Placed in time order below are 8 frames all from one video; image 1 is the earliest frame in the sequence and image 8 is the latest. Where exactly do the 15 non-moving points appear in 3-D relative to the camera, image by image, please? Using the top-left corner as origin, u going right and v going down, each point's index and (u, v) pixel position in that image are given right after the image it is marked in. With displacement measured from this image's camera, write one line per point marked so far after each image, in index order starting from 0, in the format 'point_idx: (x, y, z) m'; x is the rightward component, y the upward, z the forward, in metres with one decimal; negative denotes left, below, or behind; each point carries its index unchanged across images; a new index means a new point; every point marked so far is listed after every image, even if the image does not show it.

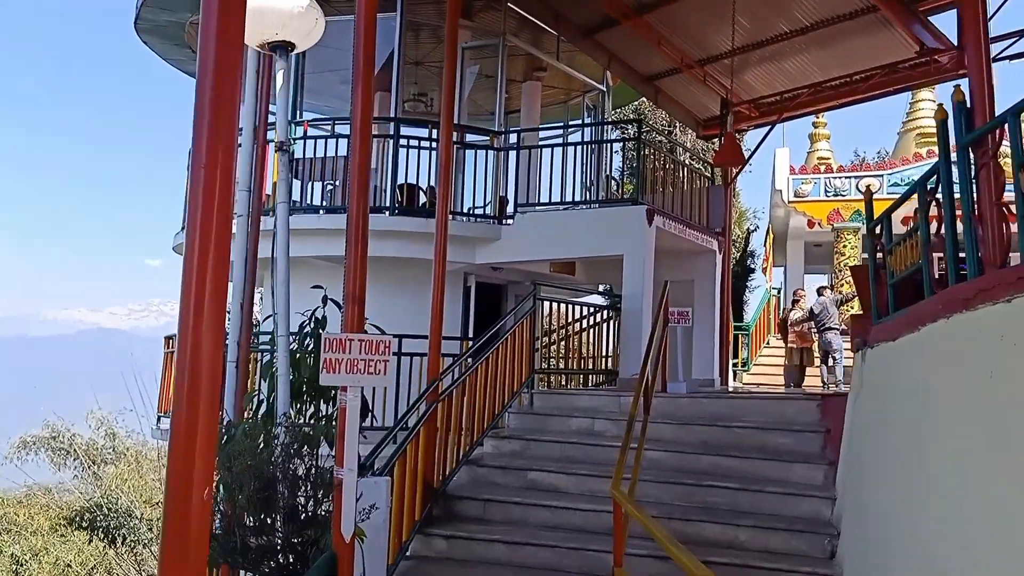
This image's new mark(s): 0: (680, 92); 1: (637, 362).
0: (+2.4, +2.8, +11.7) m
1: (+1.4, -0.8, +9.3) m
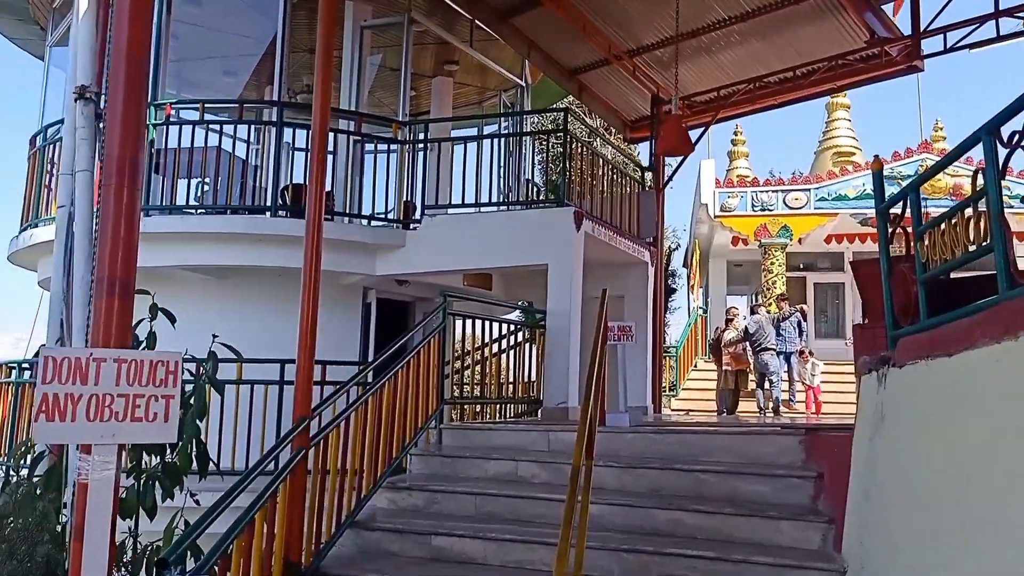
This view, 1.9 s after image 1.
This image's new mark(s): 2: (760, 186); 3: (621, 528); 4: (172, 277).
0: (+1.2, +2.6, +10.6) m
1: (+0.5, -1.0, +8.0) m
2: (+4.5, +1.8, +14.9) m
3: (+0.6, -1.3, +4.3) m
4: (-3.7, +0.1, +9.3) m
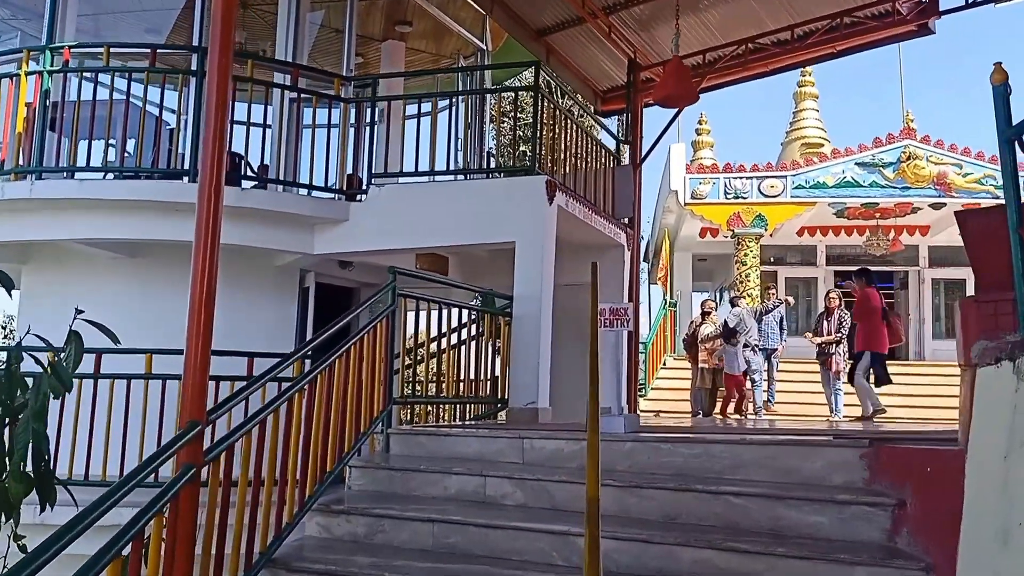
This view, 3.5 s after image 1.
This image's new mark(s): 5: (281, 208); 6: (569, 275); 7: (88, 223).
0: (+0.7, +2.7, +9.5) m
1: (+0.2, -0.8, +6.9) m
2: (+3.7, +2.0, +14.1) m
3: (+0.5, -1.1, +3.2) m
4: (-4.1, +0.3, +7.9) m
5: (-2.0, +0.7, +7.2) m
6: (+0.6, +0.1, +8.6) m
7: (-3.6, +0.5, +7.1) m
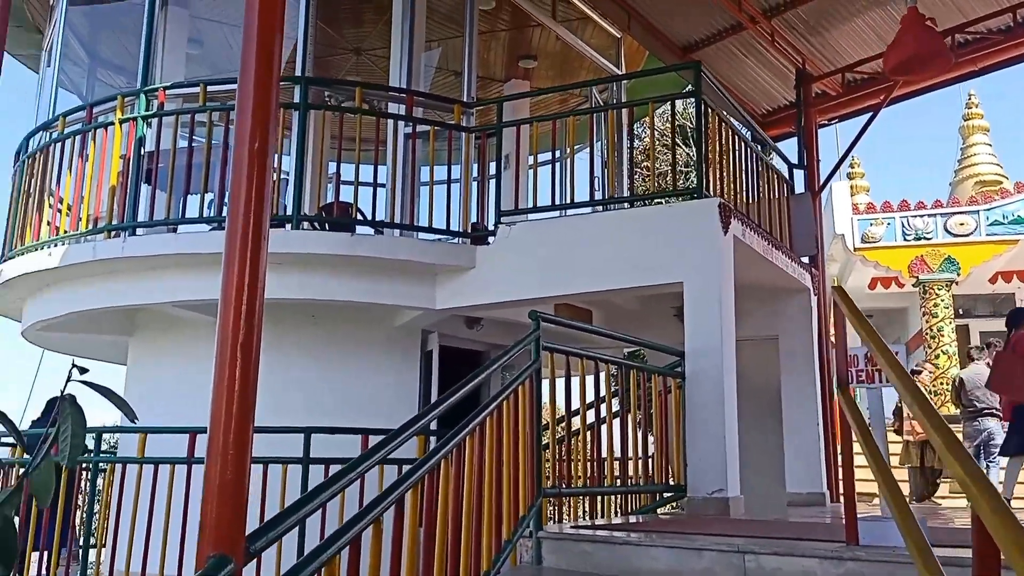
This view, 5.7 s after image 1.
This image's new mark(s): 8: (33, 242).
0: (+2.2, +2.2, +8.1) m
1: (+1.3, -1.2, +5.3) m
2: (+5.8, +1.1, +12.1) m
3: (+1.1, -1.1, +1.6) m
4: (-2.8, -0.3, +7.0) m
5: (-0.8, +0.2, +6.0) m
6: (+1.9, -0.3, +7.0) m
7: (-2.4, 0.0, +6.2) m
8: (-3.7, +0.4, +6.4) m
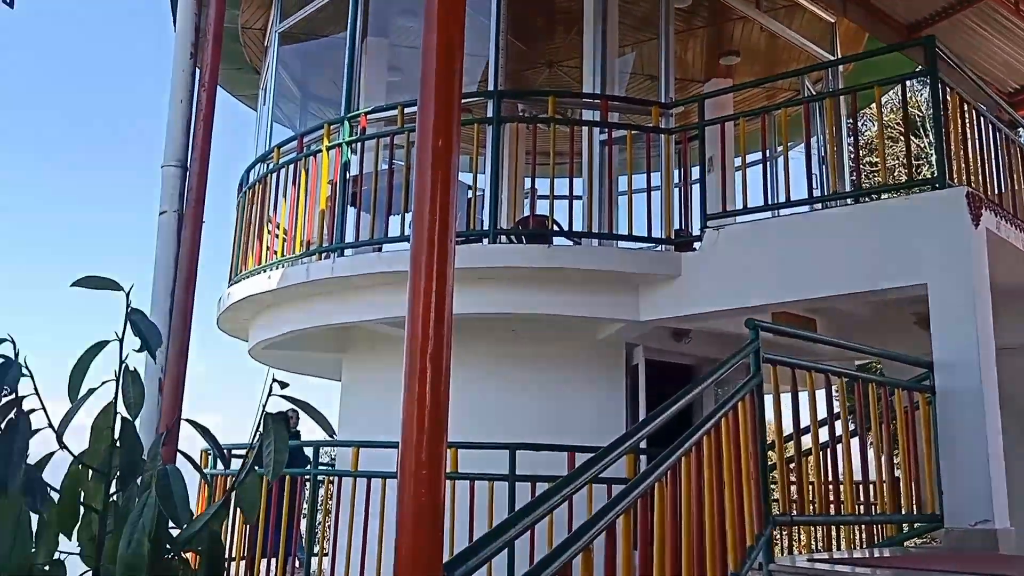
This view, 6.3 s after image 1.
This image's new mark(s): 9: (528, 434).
0: (+3.9, +2.1, +7.1) m
1: (+2.5, -1.1, +4.4) m
2: (+8.4, +1.1, +10.1) m
3: (+1.4, -1.0, +1.0) m
4: (-1.0, -0.4, +7.1) m
5: (+0.6, +0.1, +5.7) m
6: (+3.5, -0.4, +6.0) m
7: (-0.9, -0.1, +6.2) m
8: (-2.1, +0.2, +6.8) m
9: (+0.1, -1.1, +6.2) m
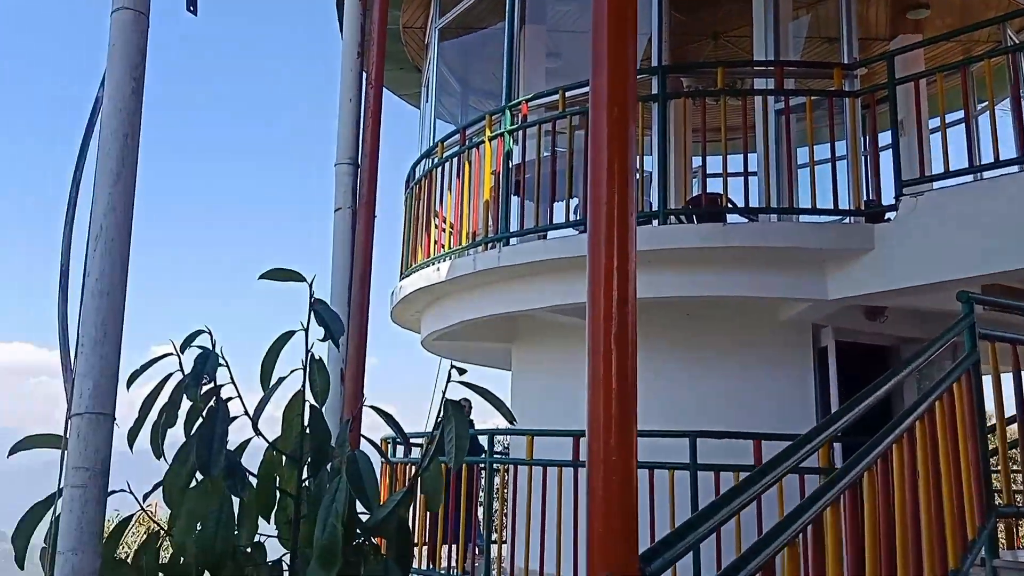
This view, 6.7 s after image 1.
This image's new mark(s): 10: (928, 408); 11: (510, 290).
0: (+5.2, +2.4, +6.1) m
1: (+3.4, -0.9, +3.7) m
2: (+10.2, +1.6, +8.2) m
3: (+1.7, -0.9, +0.5) m
4: (+0.4, -0.3, +7.0) m
5: (+1.7, +0.3, +5.3) m
6: (+4.7, -0.1, +5.1) m
7: (+0.3, 0.0, +6.2) m
8: (-0.7, +0.2, +6.9) m
9: (+1.4, -1.0, +5.9) m
10: (+1.5, -0.4, +3.0) m
11: (0.0, 0.0, +6.5) m
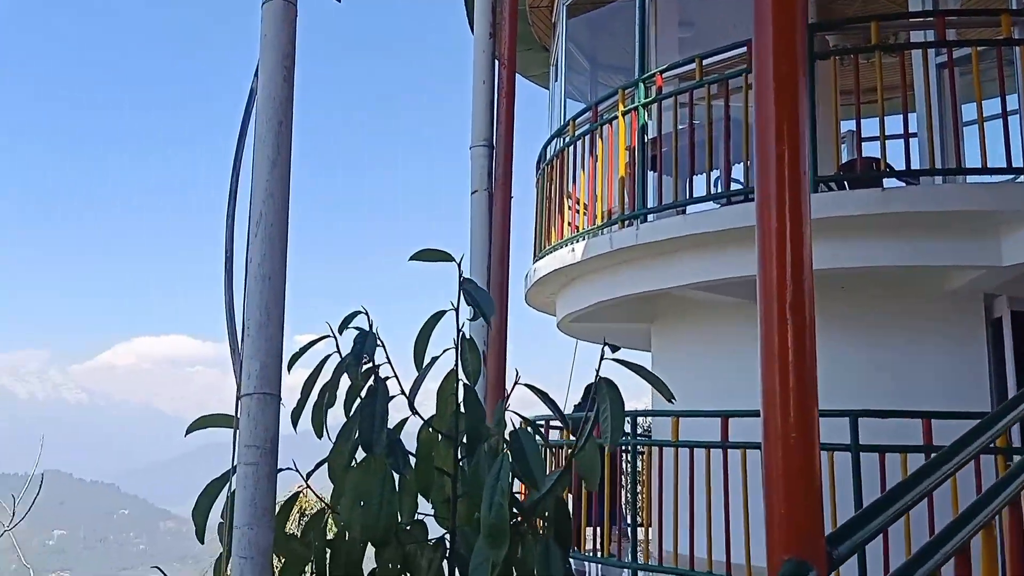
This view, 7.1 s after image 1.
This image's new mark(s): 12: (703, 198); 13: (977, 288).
0: (+6.1, +2.7, +5.1) m
1: (+4.1, -0.7, +3.1) m
2: (+11.3, +2.1, +6.5) m
3: (+1.9, -0.8, +0.2) m
4: (+1.5, -0.2, +6.8) m
5: (+2.6, +0.5, +4.9) m
6: (+5.5, +0.2, +4.3) m
7: (+1.3, +0.1, +5.9) m
8: (+0.4, +0.4, +6.8) m
9: (+2.4, -0.8, +5.6) m
10: (+2.1, -0.3, +2.6) m
11: (+1.0, +0.1, +6.3) m
12: (+1.3, +0.6, +5.7) m
13: (+3.0, 0.0, +5.4) m
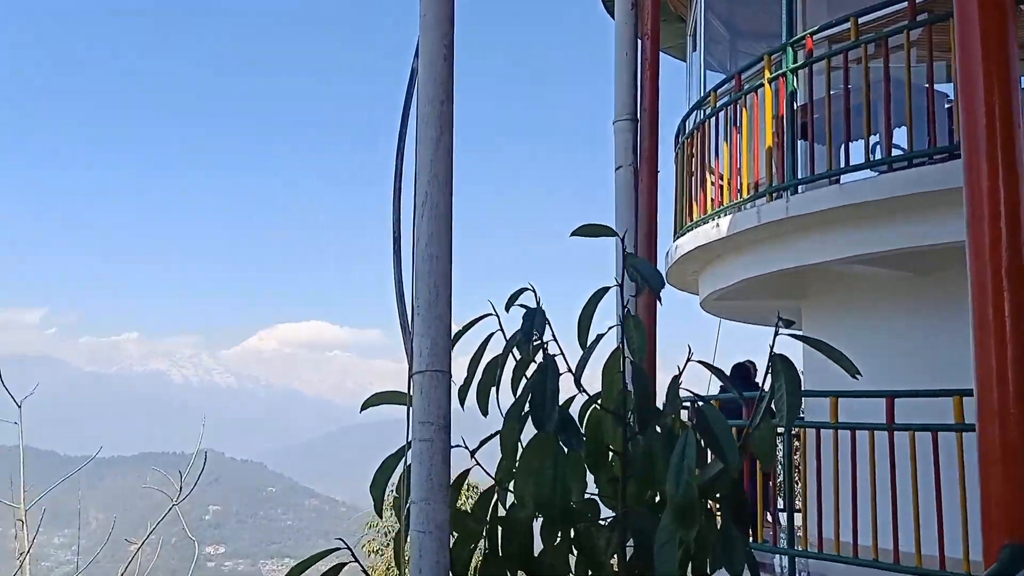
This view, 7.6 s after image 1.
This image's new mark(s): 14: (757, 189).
0: (+6.9, +3.0, +4.1) m
1: (+4.7, -0.6, +2.5) m
2: (+12.3, +2.4, +4.7) m
3: (+2.1, -0.7, -0.1) m
4: (+2.7, 0.0, +6.5) m
5: (+3.4, +0.7, +4.4) m
6: (+6.2, +0.4, +3.4) m
7: (+2.3, +0.3, +5.6) m
8: (+1.5, +0.6, +6.6) m
9: (+3.3, -0.6, +5.1) m
10: (+2.6, -0.1, +2.2) m
11: (+2.1, +0.3, +6.0) m
12: (+2.3, +0.8, +5.4) m
13: (+3.9, +0.2, +4.9) m
14: (+1.8, +0.7, +6.1) m
